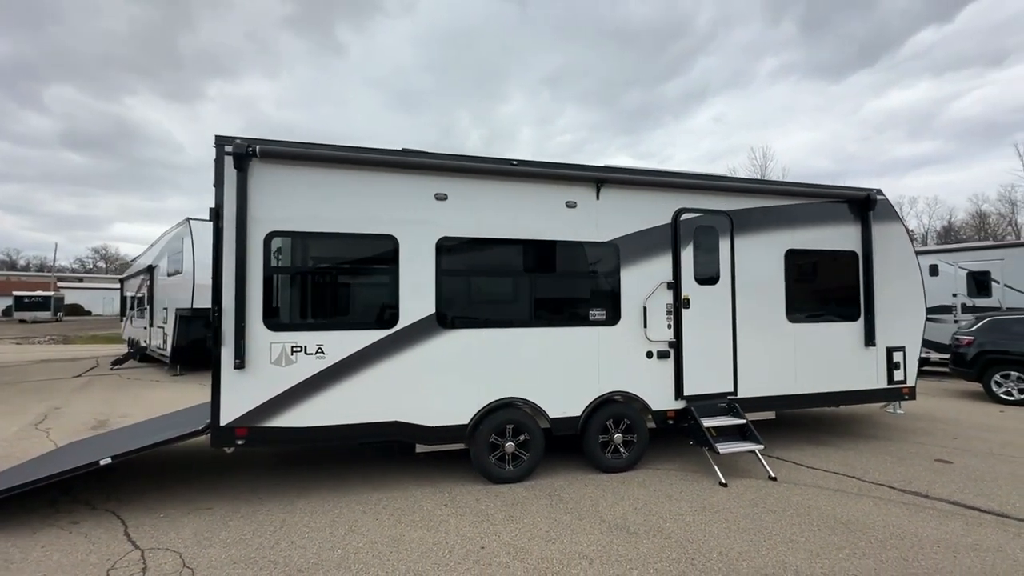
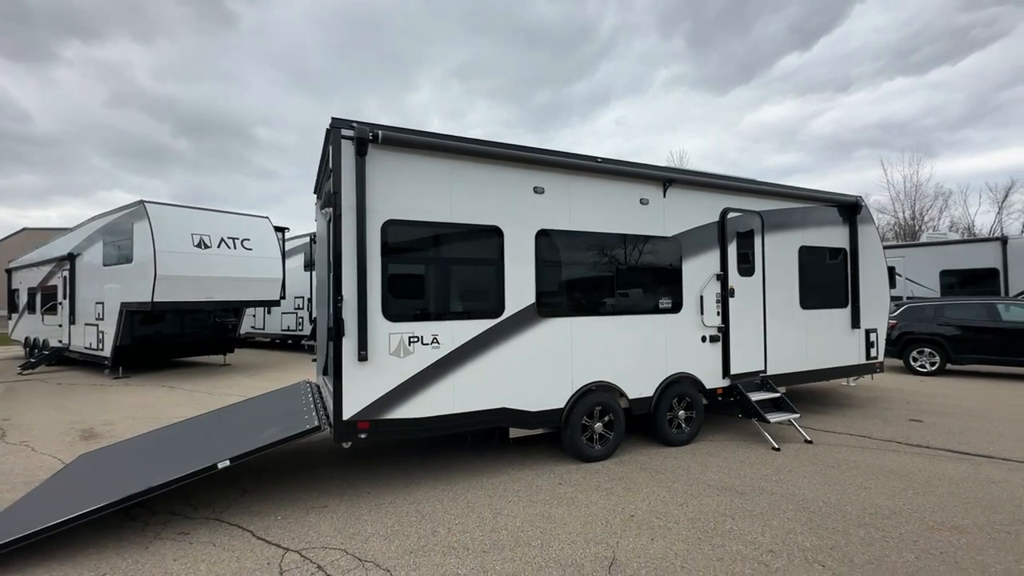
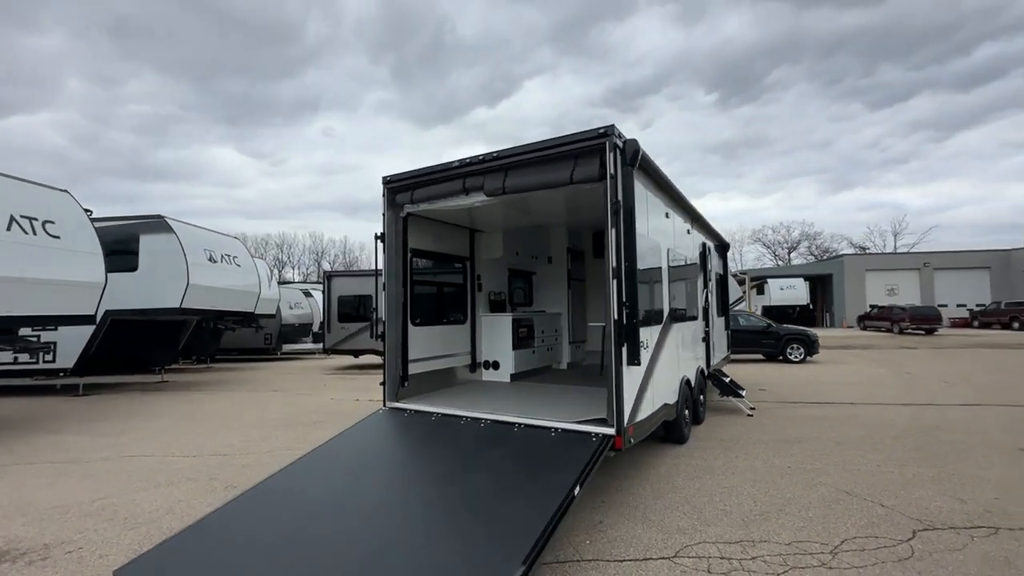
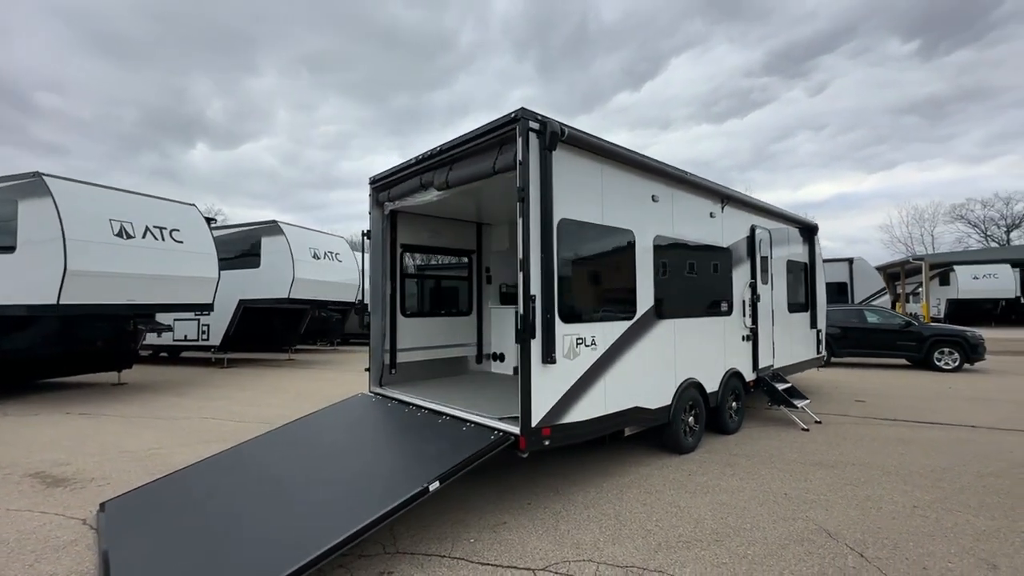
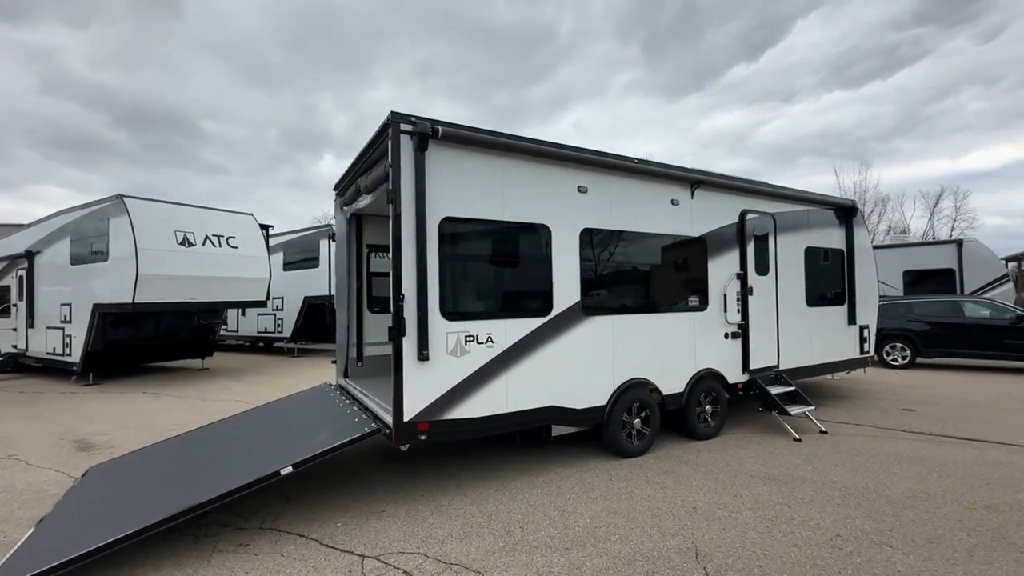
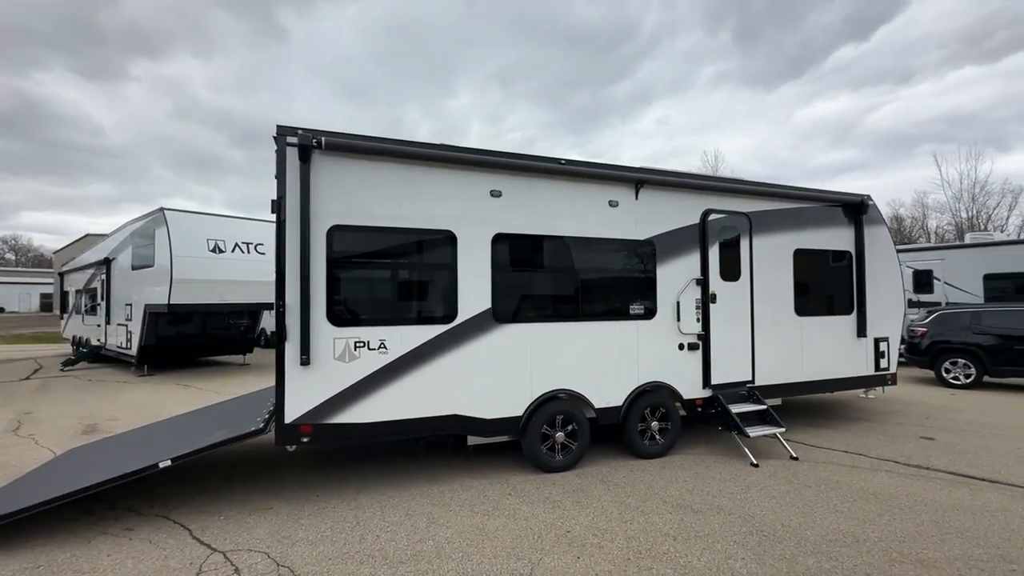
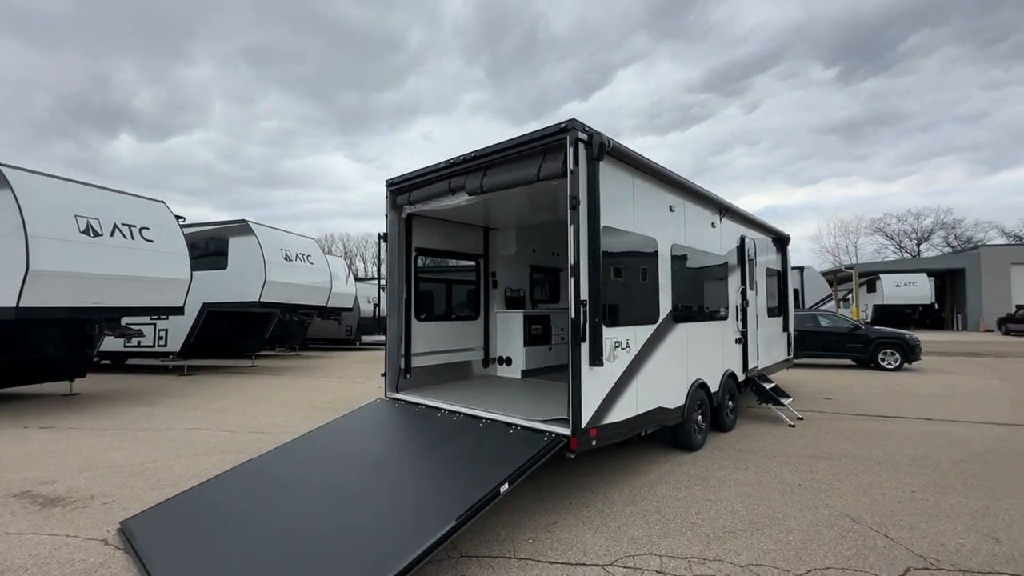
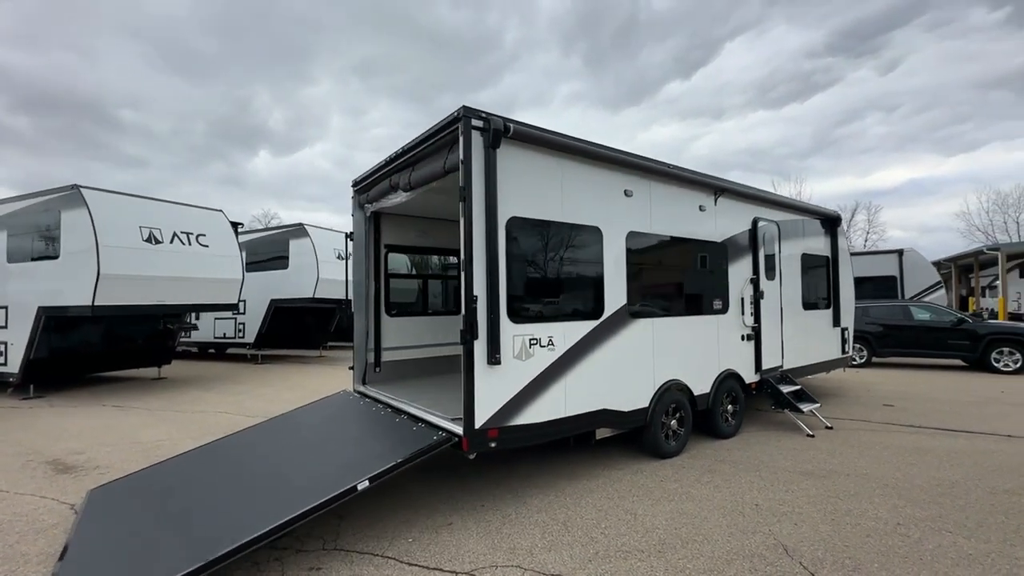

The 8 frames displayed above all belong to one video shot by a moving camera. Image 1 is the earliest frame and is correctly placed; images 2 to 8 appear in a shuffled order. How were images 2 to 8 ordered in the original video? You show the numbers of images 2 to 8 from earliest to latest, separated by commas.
6, 2, 5, 8, 4, 7, 3
